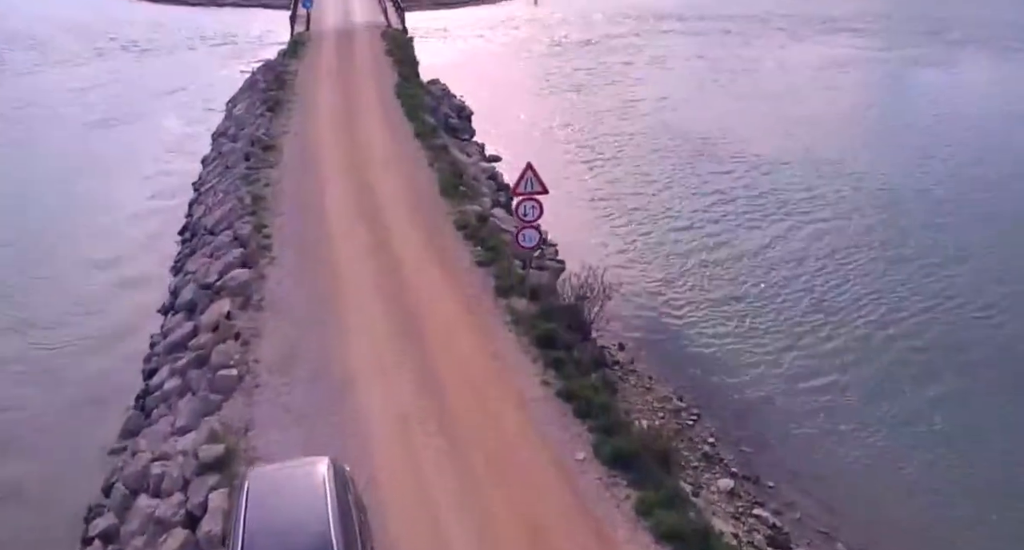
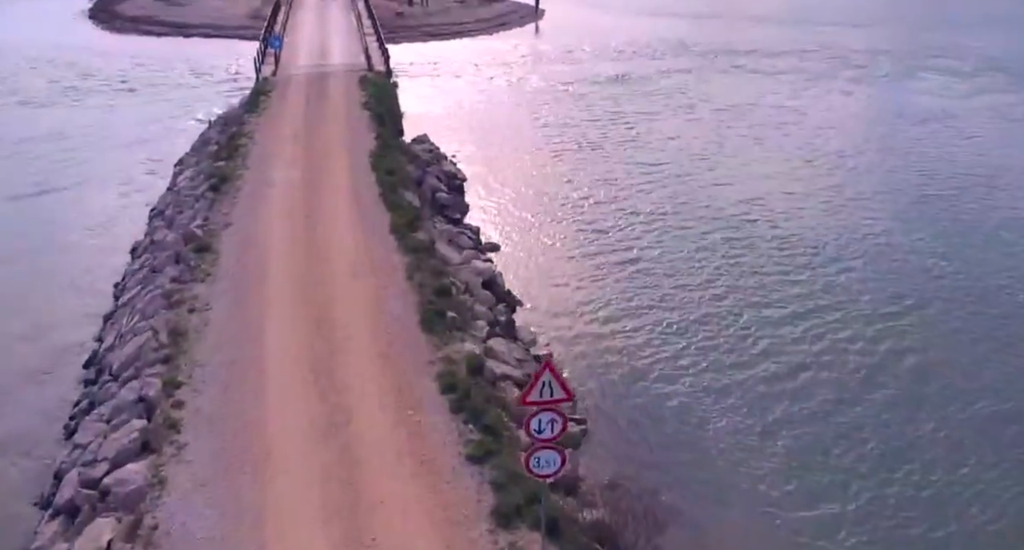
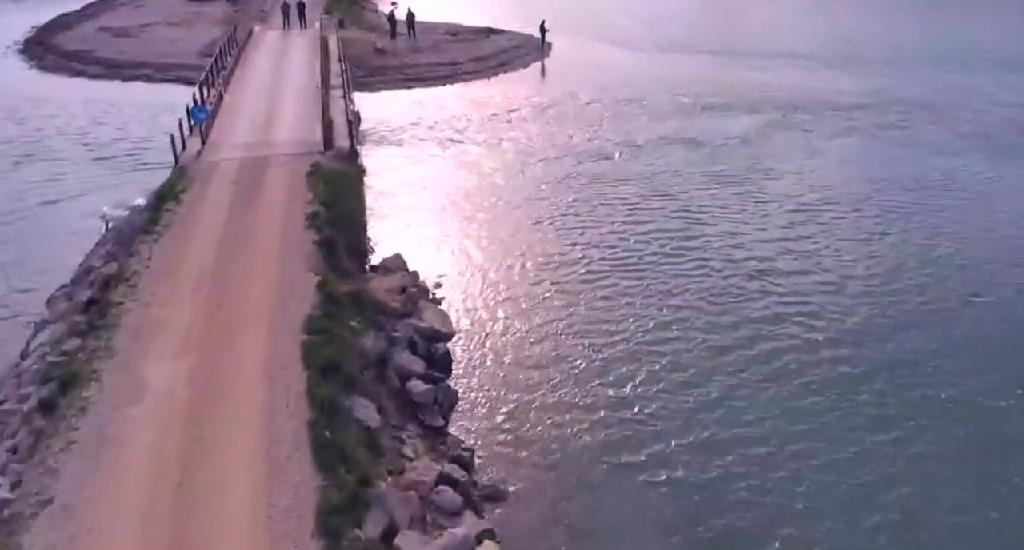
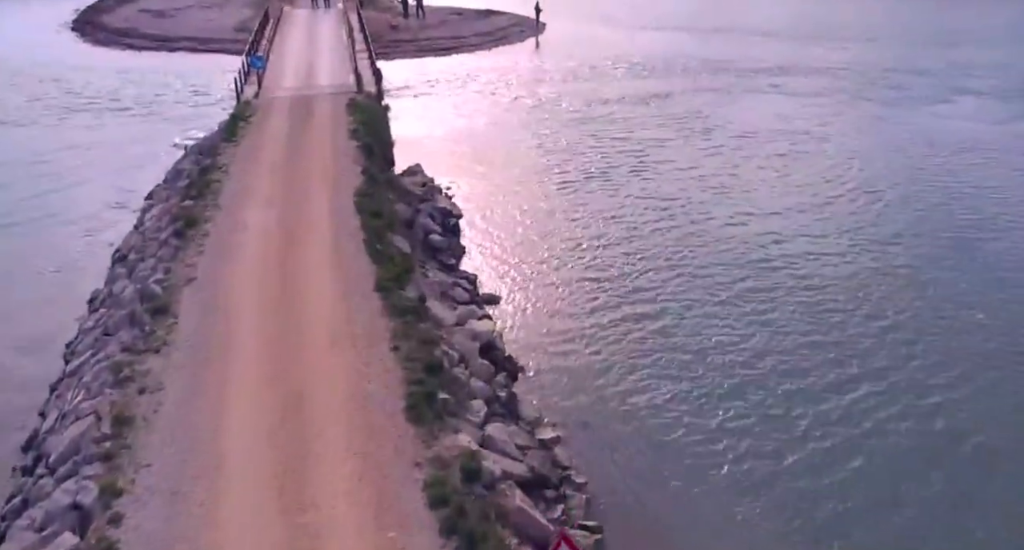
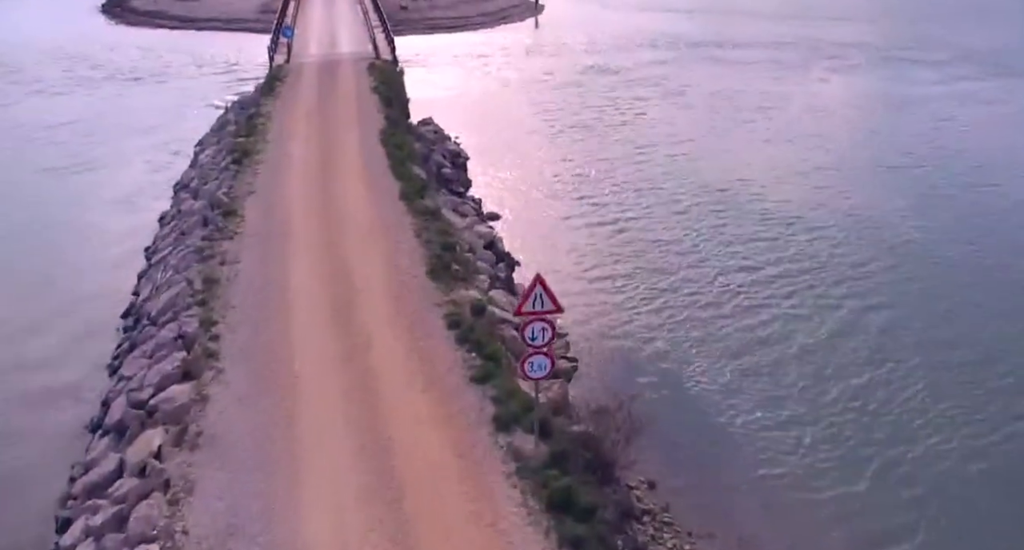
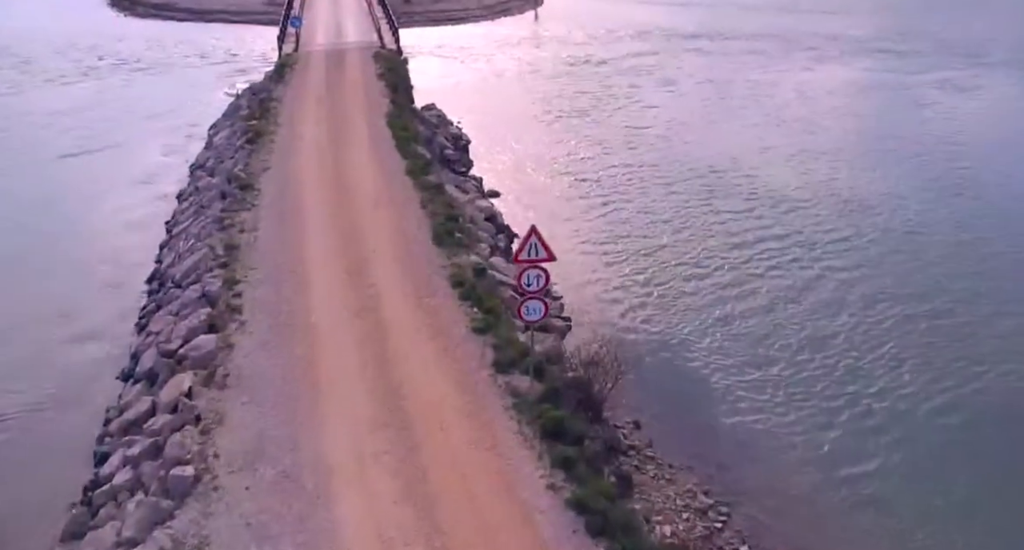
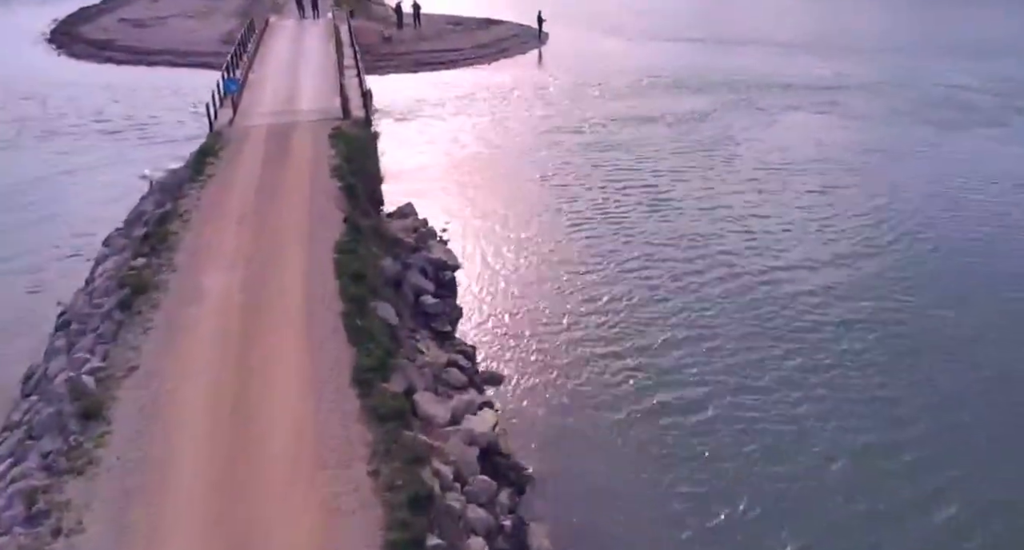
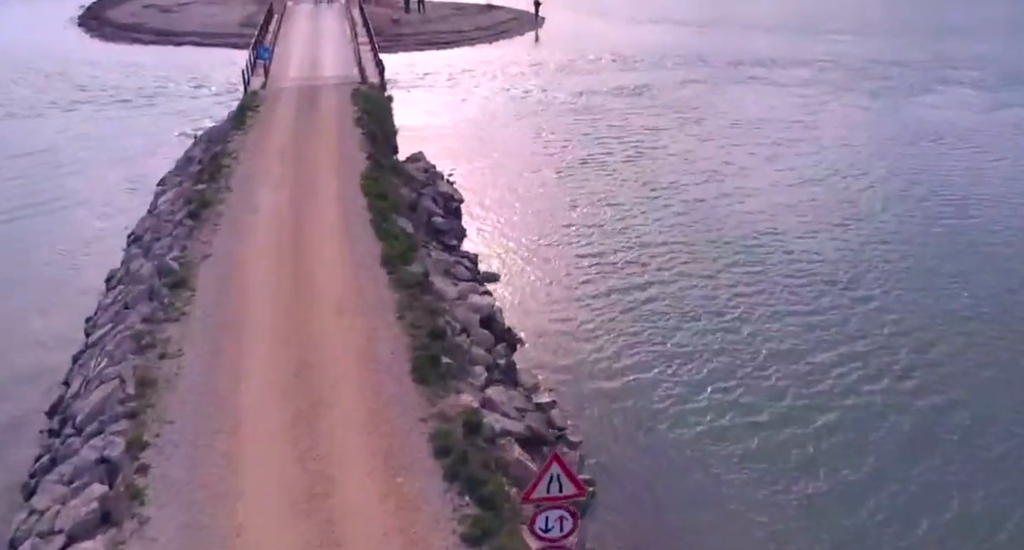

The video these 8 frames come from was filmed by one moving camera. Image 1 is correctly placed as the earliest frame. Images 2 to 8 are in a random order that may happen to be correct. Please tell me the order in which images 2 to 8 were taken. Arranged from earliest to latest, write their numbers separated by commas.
6, 5, 2, 8, 4, 7, 3
